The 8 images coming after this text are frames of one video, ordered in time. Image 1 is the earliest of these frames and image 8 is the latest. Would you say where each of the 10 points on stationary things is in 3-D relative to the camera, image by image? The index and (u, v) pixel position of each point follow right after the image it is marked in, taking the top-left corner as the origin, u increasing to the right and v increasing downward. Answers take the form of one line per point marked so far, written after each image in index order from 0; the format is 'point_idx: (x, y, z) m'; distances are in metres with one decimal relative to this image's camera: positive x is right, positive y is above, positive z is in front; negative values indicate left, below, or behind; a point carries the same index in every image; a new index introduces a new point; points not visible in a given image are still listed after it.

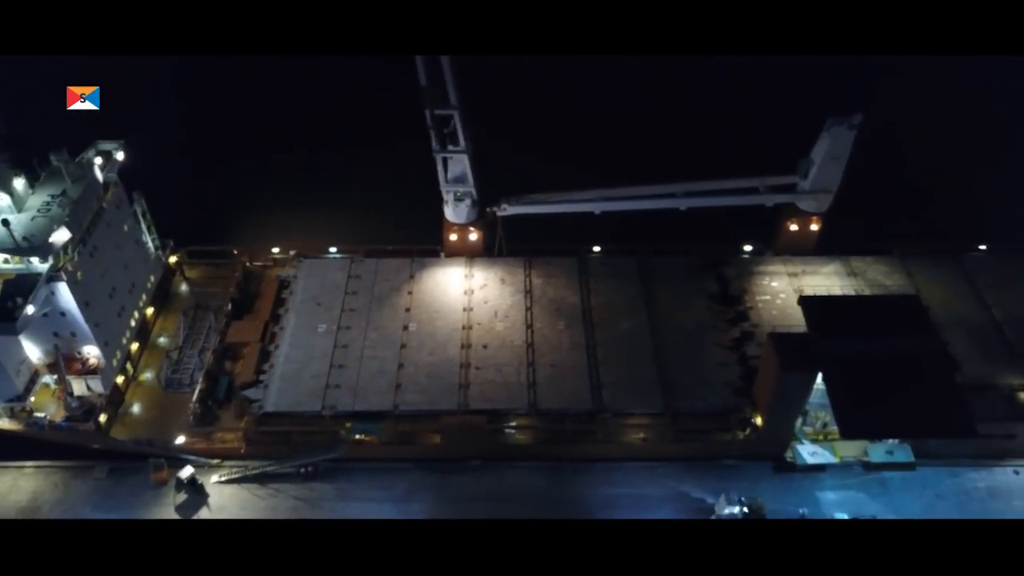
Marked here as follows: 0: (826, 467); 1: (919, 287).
0: (+4.4, -2.5, +17.3) m
1: (+6.6, 0.0, +19.9) m
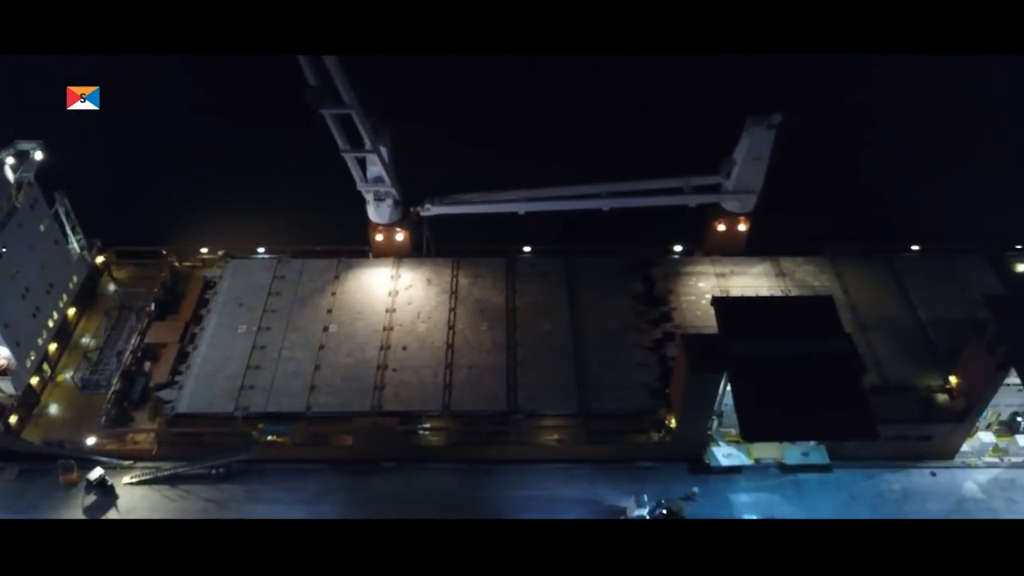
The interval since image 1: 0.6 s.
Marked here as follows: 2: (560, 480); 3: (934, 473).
0: (+3.2, -2.5, +17.2) m
1: (+5.4, 0.0, +19.8) m
2: (+0.7, -2.7, +17.1) m
3: (+5.9, -2.6, +17.3) m
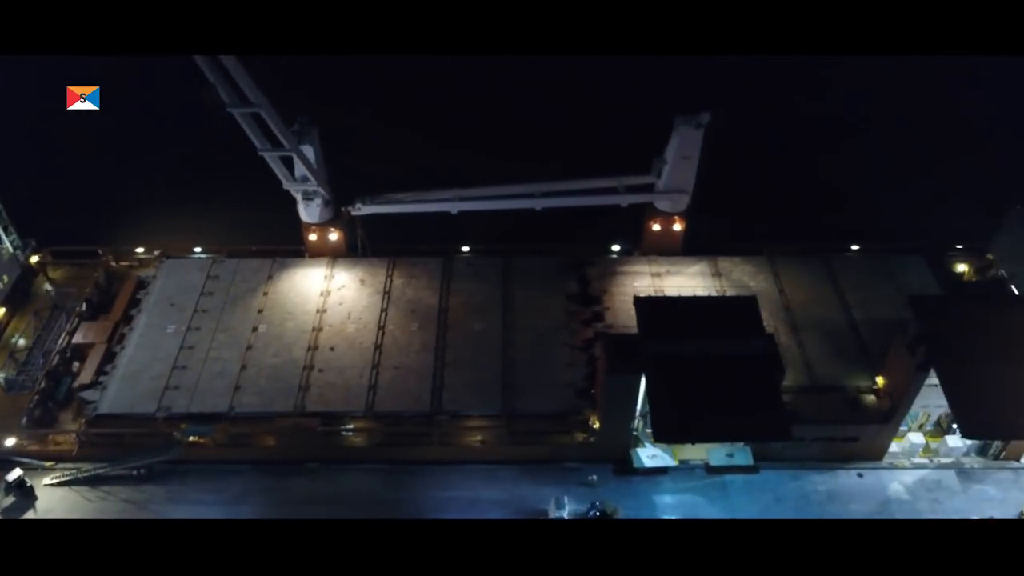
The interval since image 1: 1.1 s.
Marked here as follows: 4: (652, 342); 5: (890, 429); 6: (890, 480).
0: (+2.1, -2.5, +17.1) m
1: (+4.4, 0.0, +19.7) m
2: (-0.4, -2.7, +17.0) m
3: (+4.9, -2.6, +17.2) m
4: (+1.8, -0.7, +15.8) m
5: (+5.2, -2.0, +16.9) m
6: (+5.3, -2.7, +17.1) m
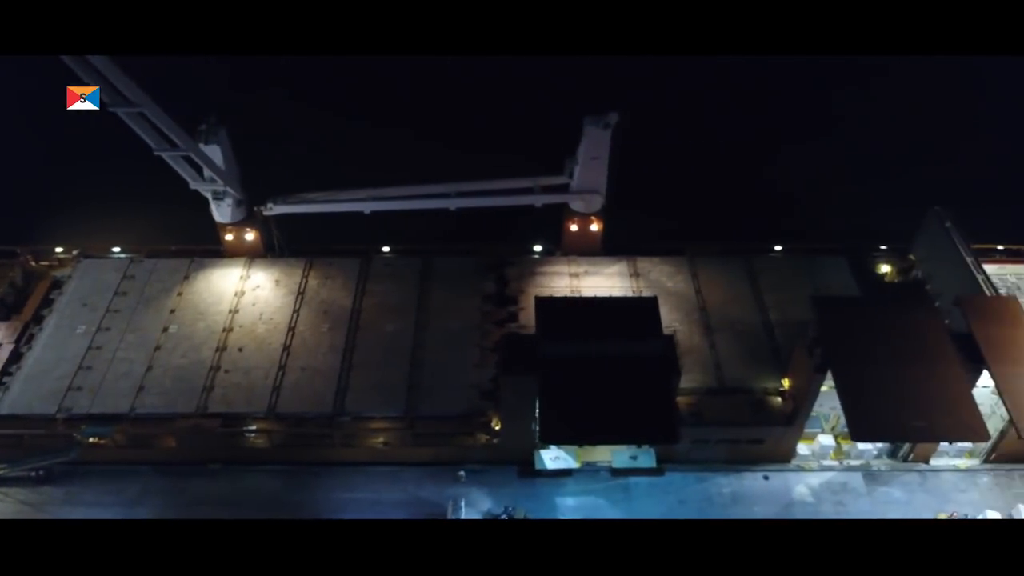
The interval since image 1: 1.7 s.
0: (+0.8, -2.6, +17.0) m
1: (+3.0, 0.0, +19.6) m
2: (-1.7, -2.7, +16.9) m
3: (+3.5, -2.6, +17.1) m
4: (+0.5, -0.7, +15.7) m
5: (+3.8, -2.0, +16.8) m
6: (+3.9, -2.7, +17.0) m
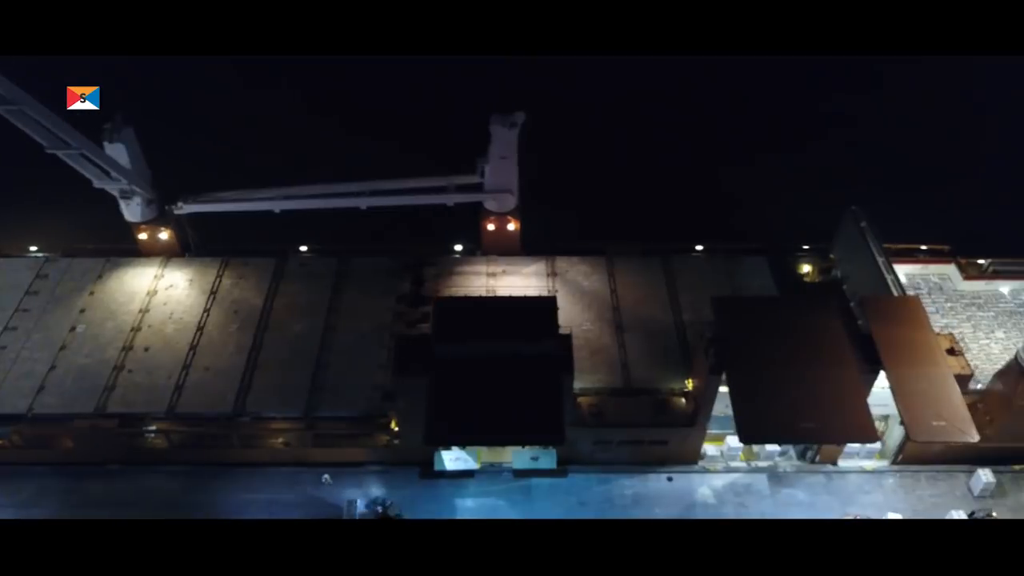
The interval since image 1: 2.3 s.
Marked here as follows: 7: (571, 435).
0: (-0.6, -2.6, +16.9) m
1: (+1.7, 0.0, +19.4) m
2: (-3.1, -2.7, +16.8) m
3: (+2.2, -2.6, +17.0) m
4: (-0.9, -0.7, +15.6) m
5: (+2.5, -2.0, +16.7) m
6: (+2.6, -2.7, +16.9) m
7: (+0.8, -2.0, +16.6) m
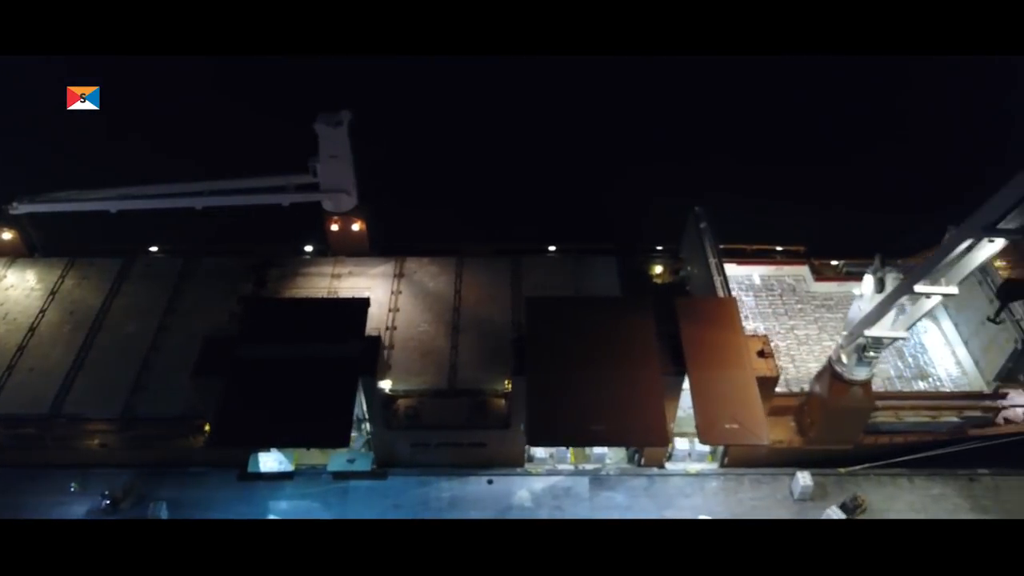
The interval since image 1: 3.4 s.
0: (-3.0, -2.6, +16.8) m
1: (-0.8, 0.0, +19.3) m
2: (-5.6, -2.7, +16.7) m
3: (-0.3, -2.6, +16.9) m
4: (-3.4, -0.7, +15.5) m
5: (0.0, -2.0, +16.5) m
6: (+0.1, -2.7, +16.8) m
7: (-1.7, -2.0, +16.5) m
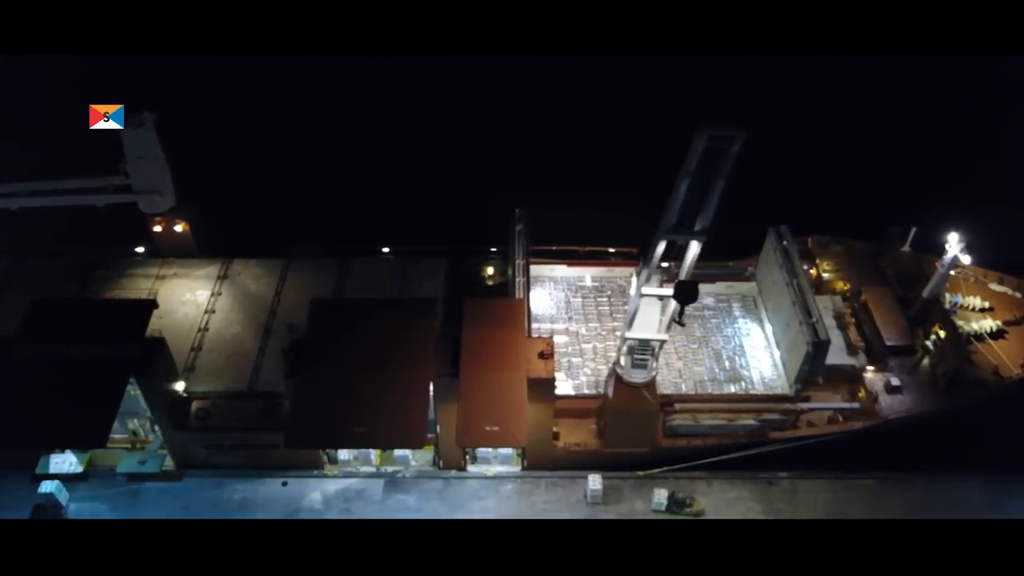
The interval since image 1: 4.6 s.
0: (-5.8, -2.6, +16.7) m
1: (-3.6, 0.0, +19.3) m
2: (-8.4, -2.7, +16.6) m
3: (-3.1, -2.7, +16.8) m
4: (-6.2, -0.7, +15.4) m
5: (-2.8, -2.0, +16.5) m
6: (-2.7, -2.7, +16.7) m
7: (-4.5, -2.0, +16.5) m
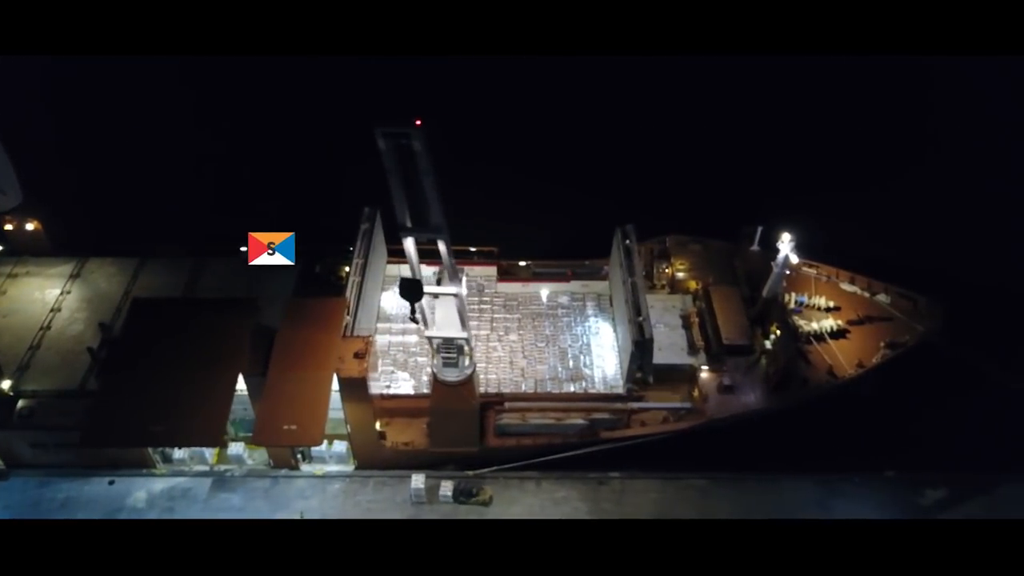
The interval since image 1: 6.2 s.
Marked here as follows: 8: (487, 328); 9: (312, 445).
0: (-8.2, -2.6, +16.7) m
1: (-5.9, 0.0, +19.2) m
2: (-10.7, -2.7, +16.6) m
3: (-5.4, -2.6, +16.8) m
4: (-8.5, -0.7, +15.4) m
5: (-5.1, -2.0, +16.5) m
6: (-5.1, -2.7, +16.7) m
7: (-6.8, -2.0, +16.4) m
8: (-0.4, -0.6, +19.2) m
9: (-2.2, -1.8, +14.2) m
